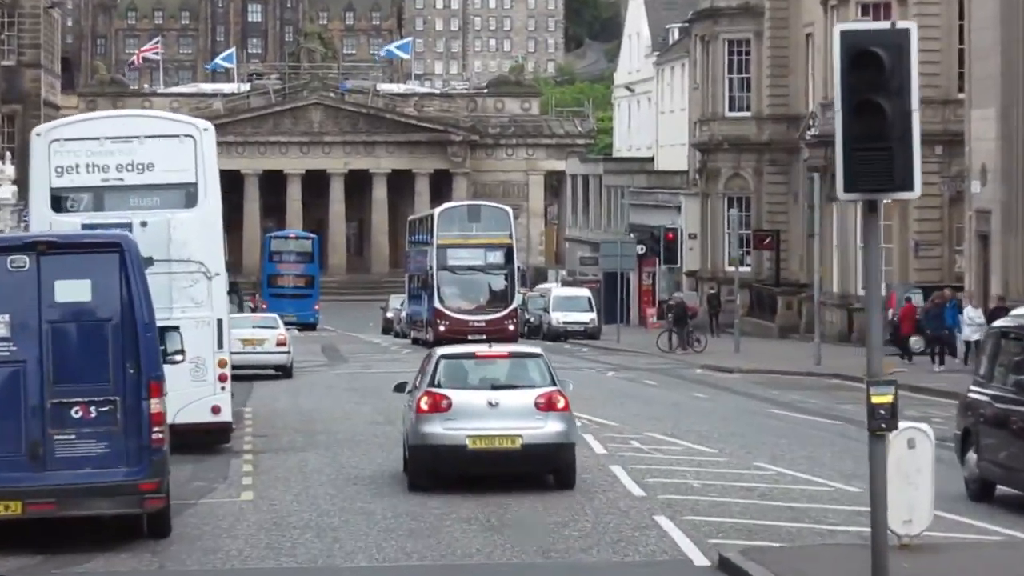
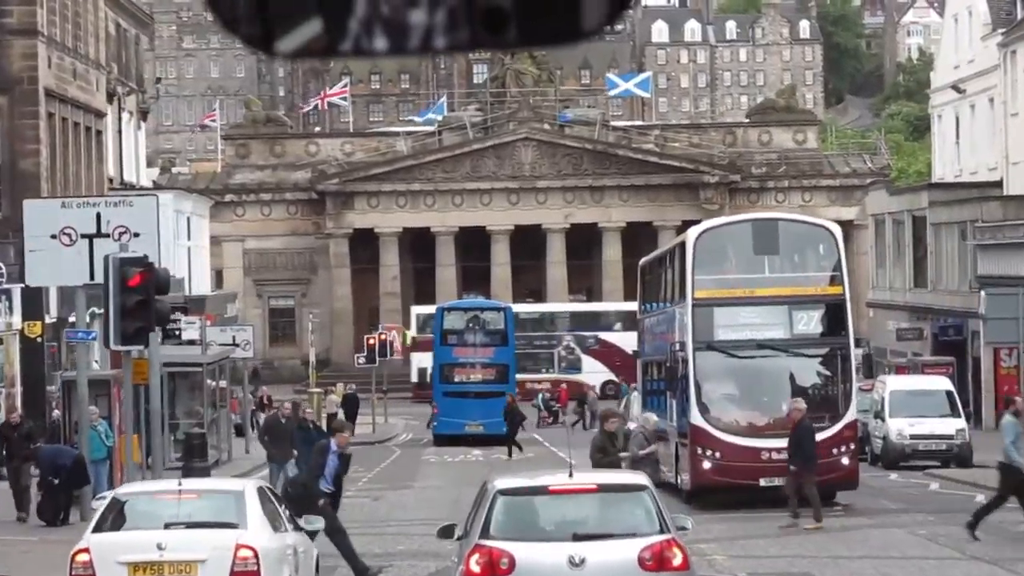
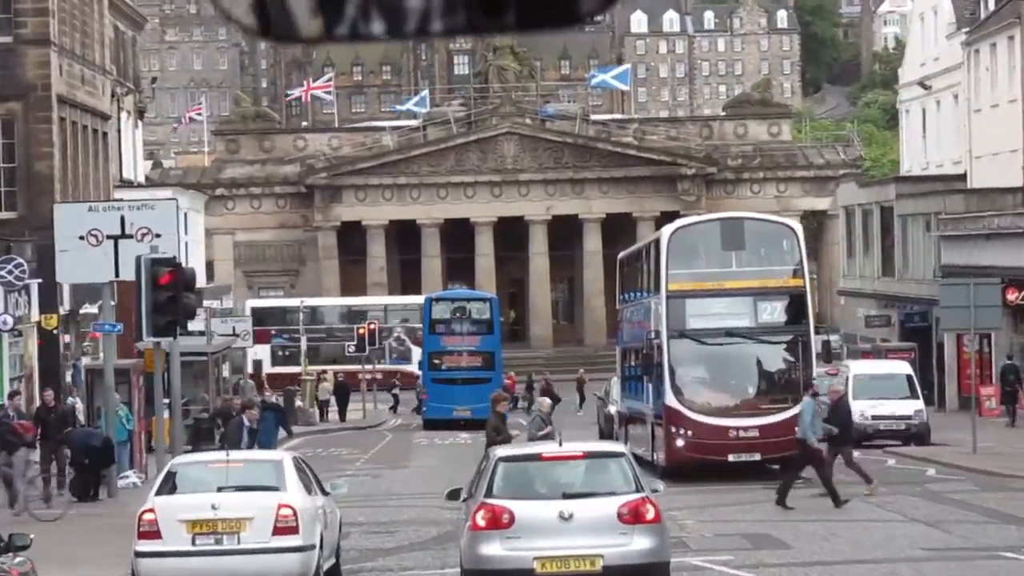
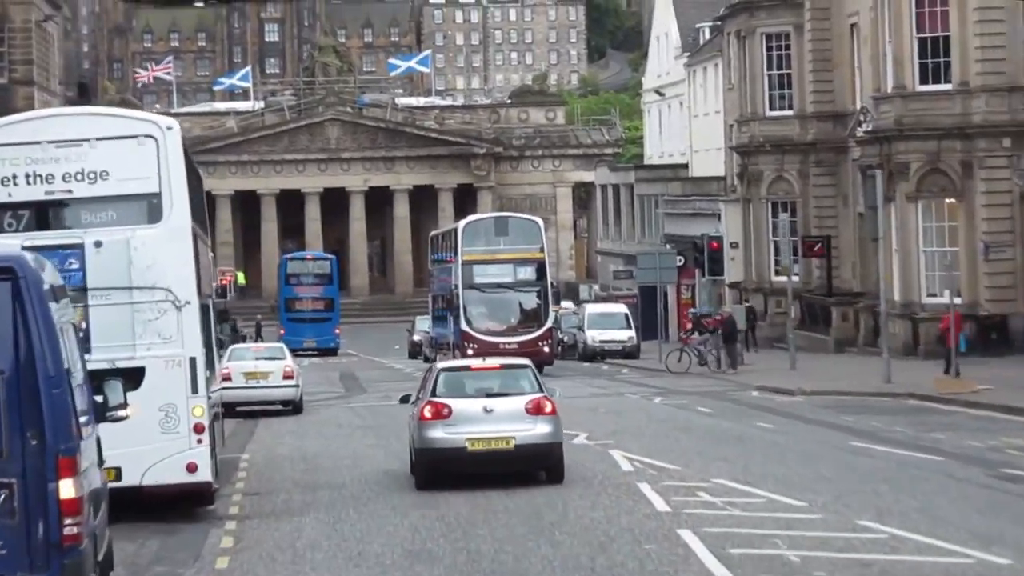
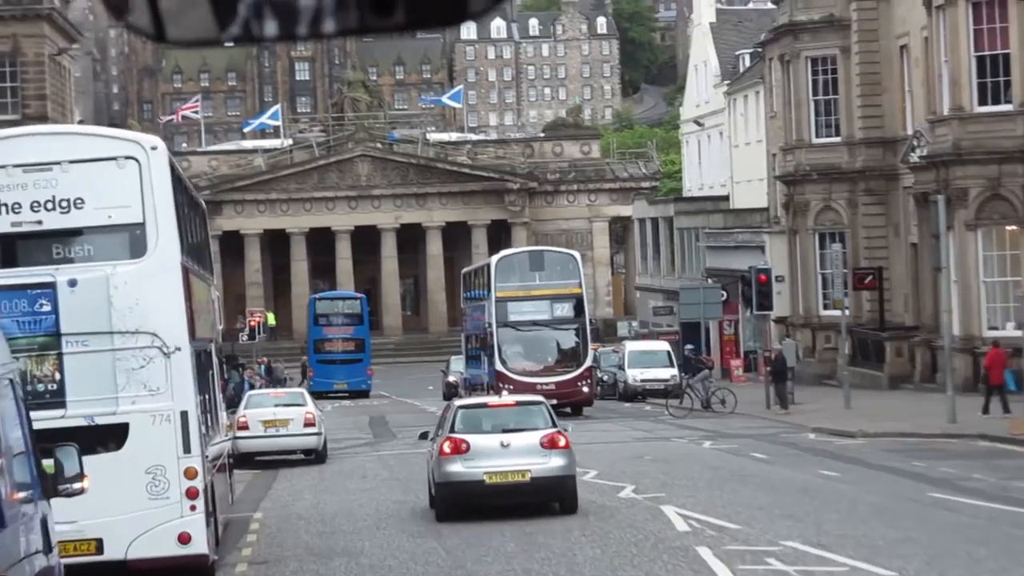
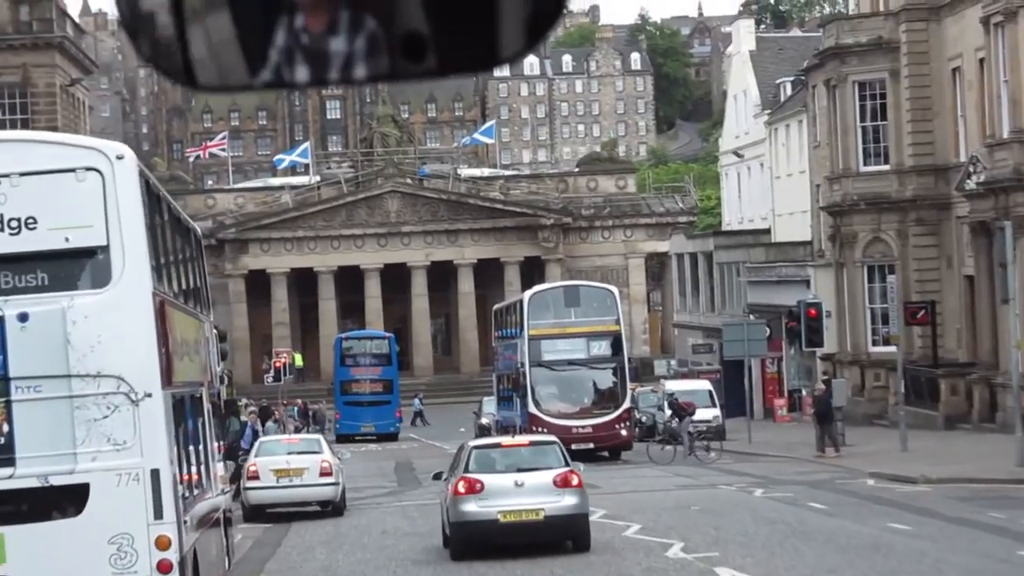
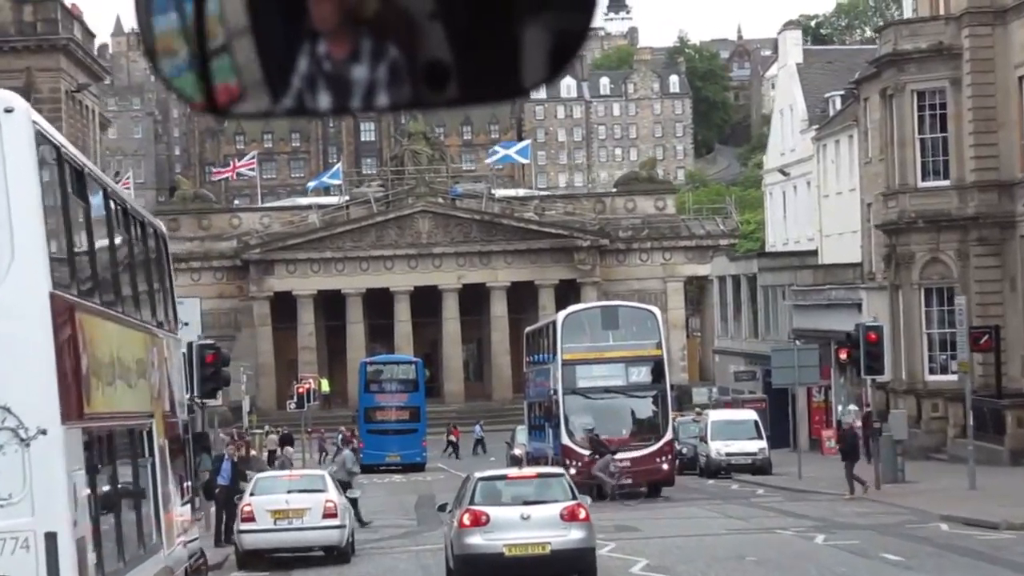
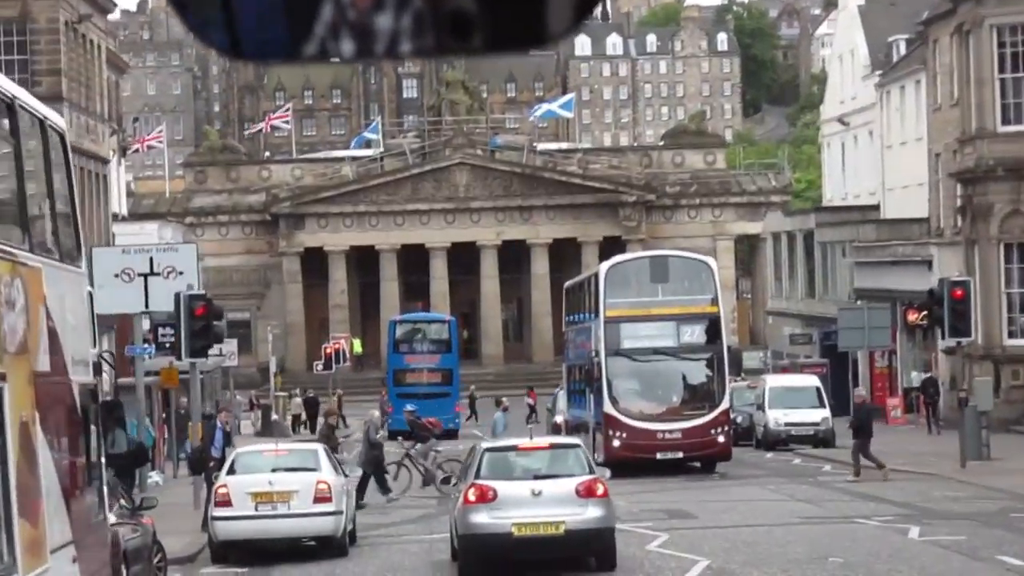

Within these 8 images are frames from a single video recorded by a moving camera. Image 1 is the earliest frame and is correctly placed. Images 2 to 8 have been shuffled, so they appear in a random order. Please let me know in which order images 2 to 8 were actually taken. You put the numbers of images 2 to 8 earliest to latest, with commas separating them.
4, 5, 6, 7, 8, 3, 2
